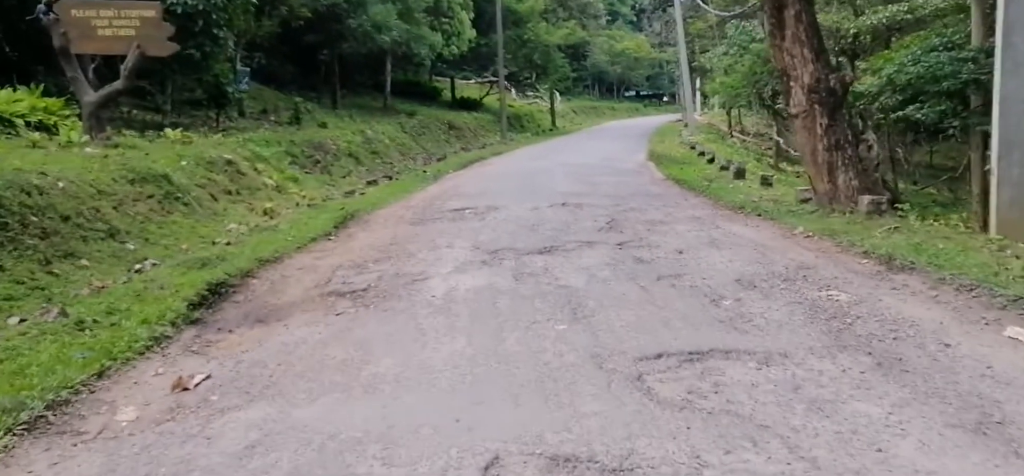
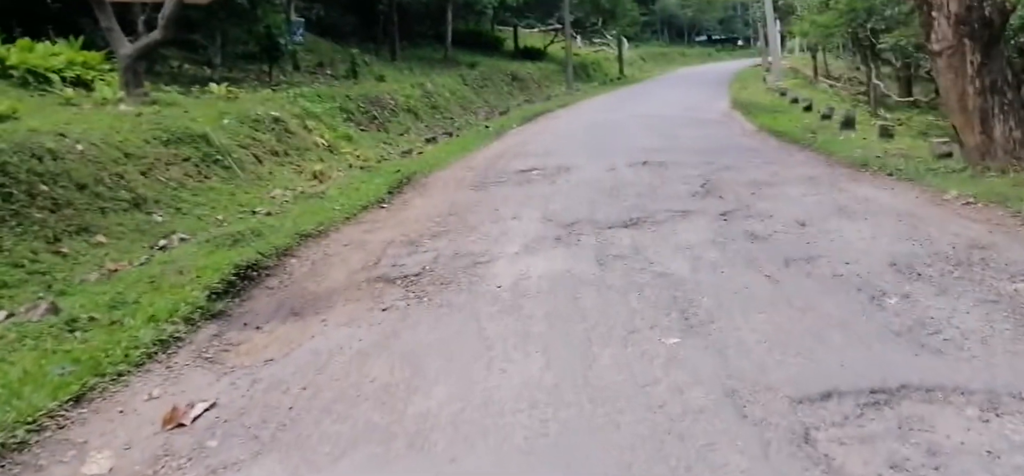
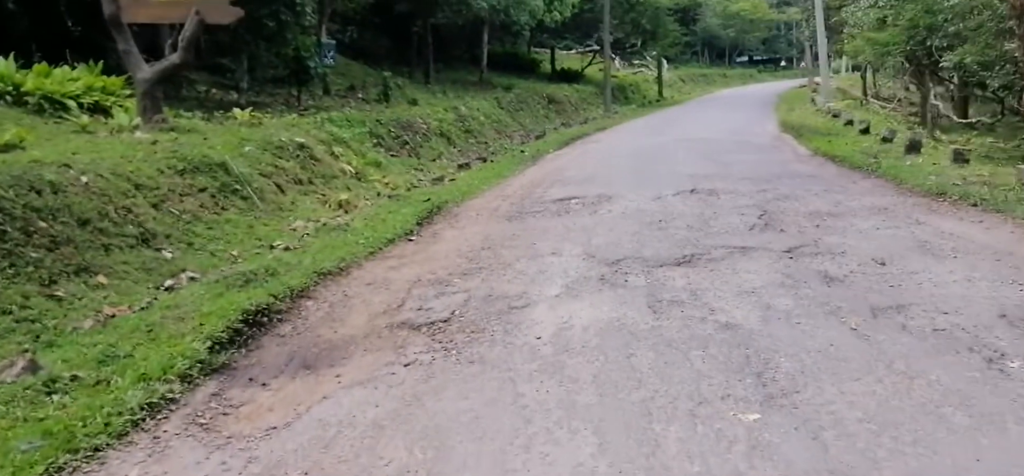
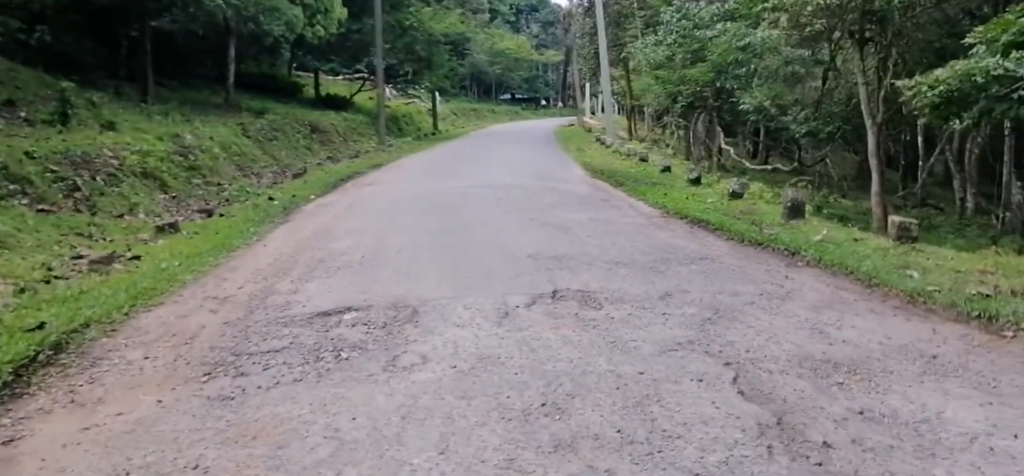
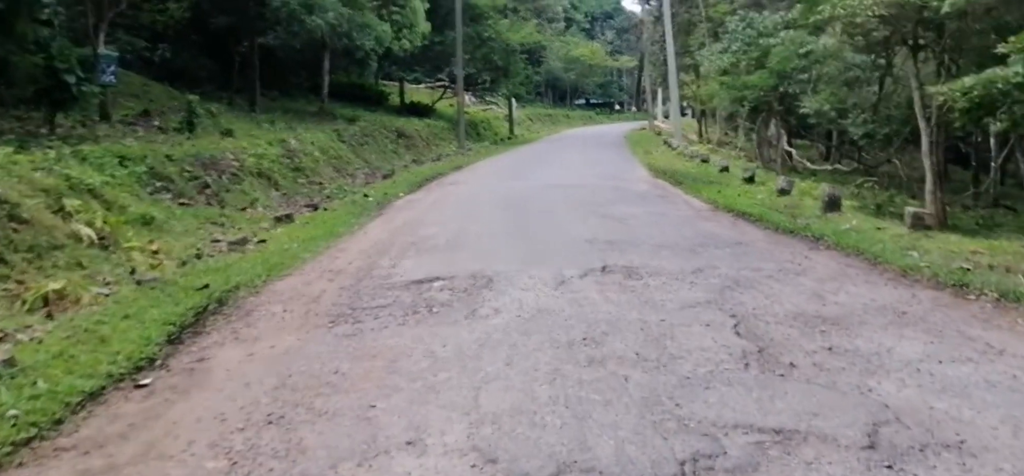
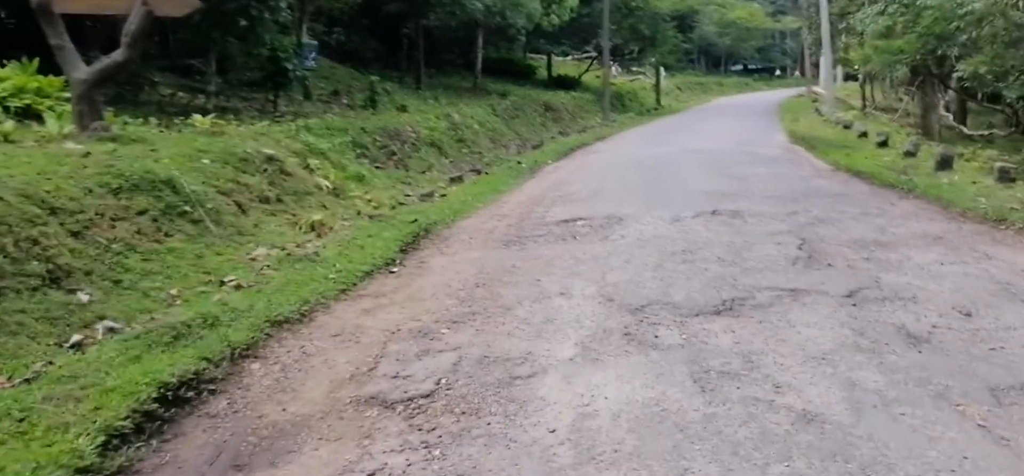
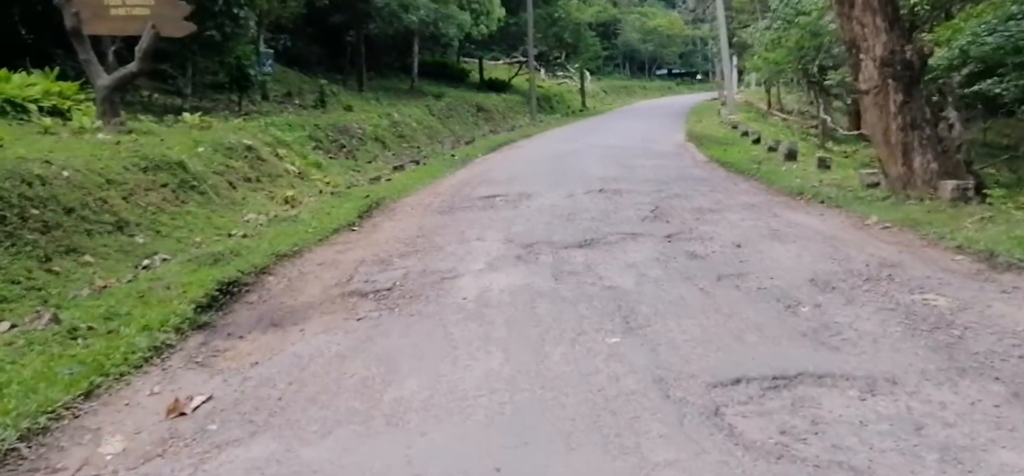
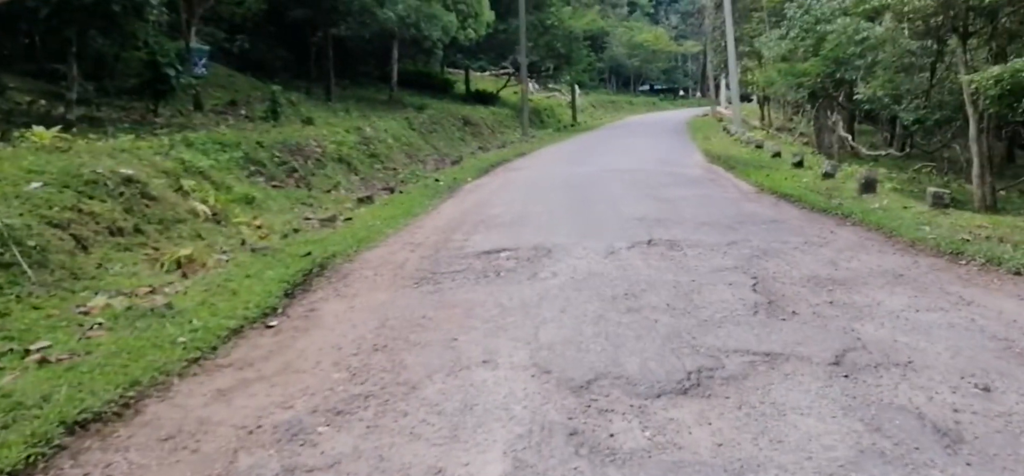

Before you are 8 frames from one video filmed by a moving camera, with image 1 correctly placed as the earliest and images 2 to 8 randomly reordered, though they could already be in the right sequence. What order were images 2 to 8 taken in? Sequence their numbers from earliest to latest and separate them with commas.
7, 2, 3, 6, 8, 5, 4
